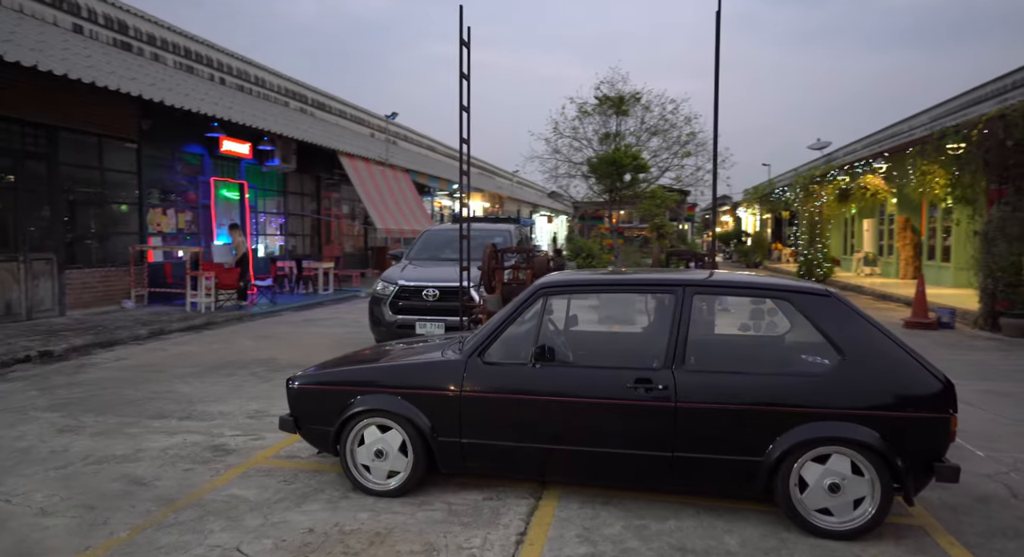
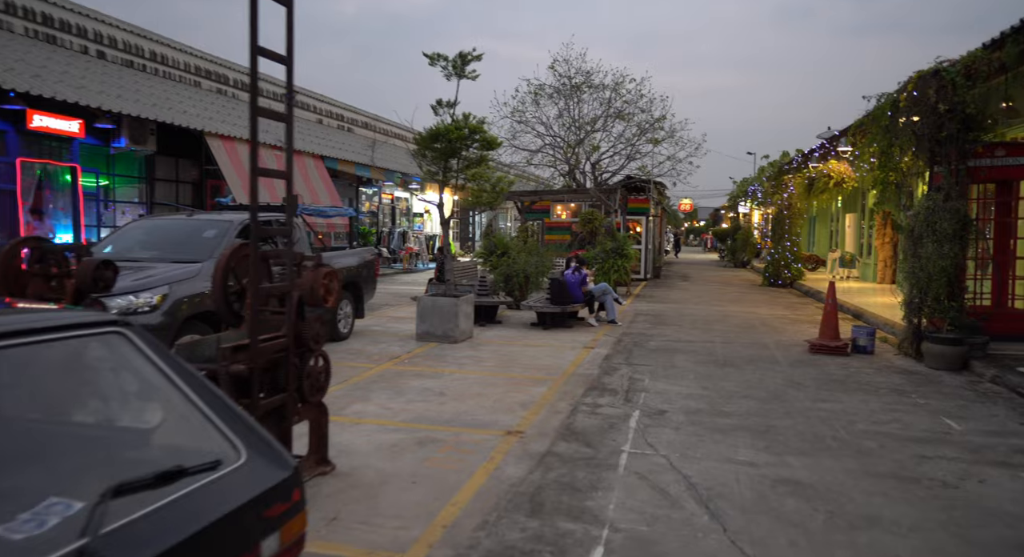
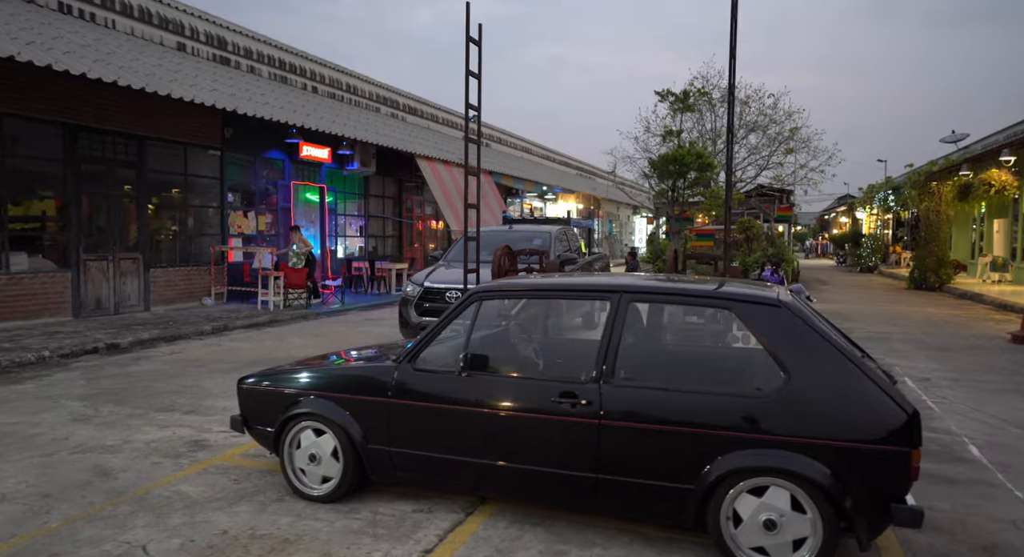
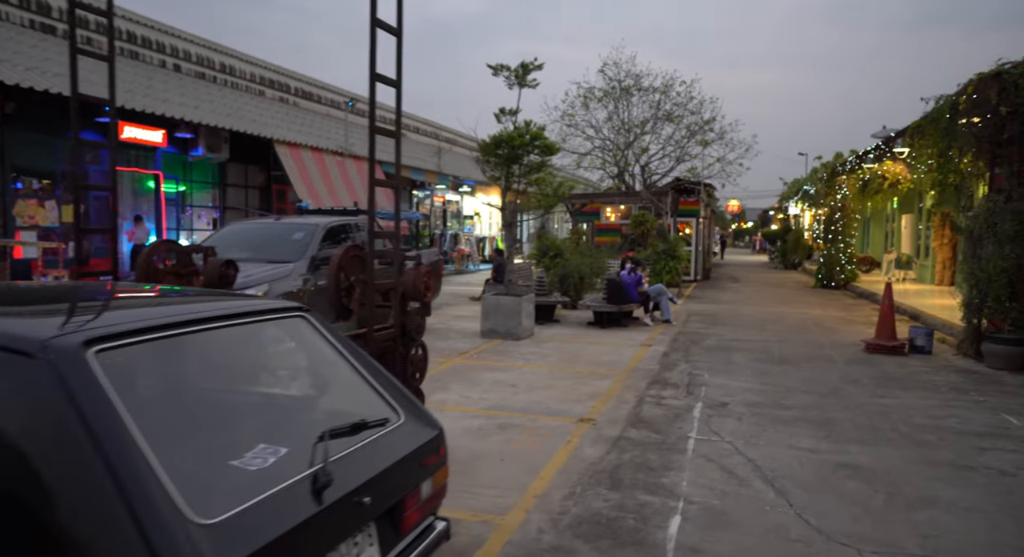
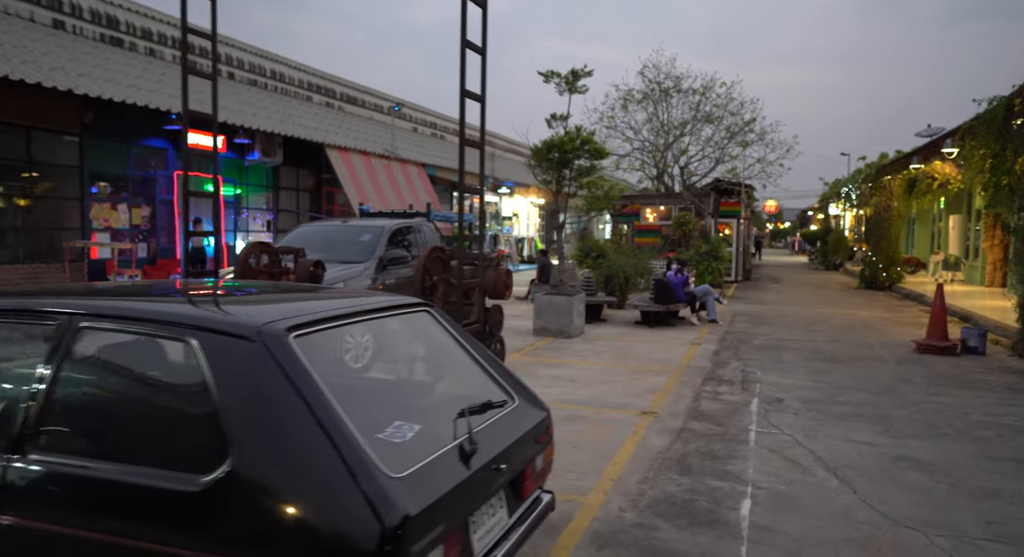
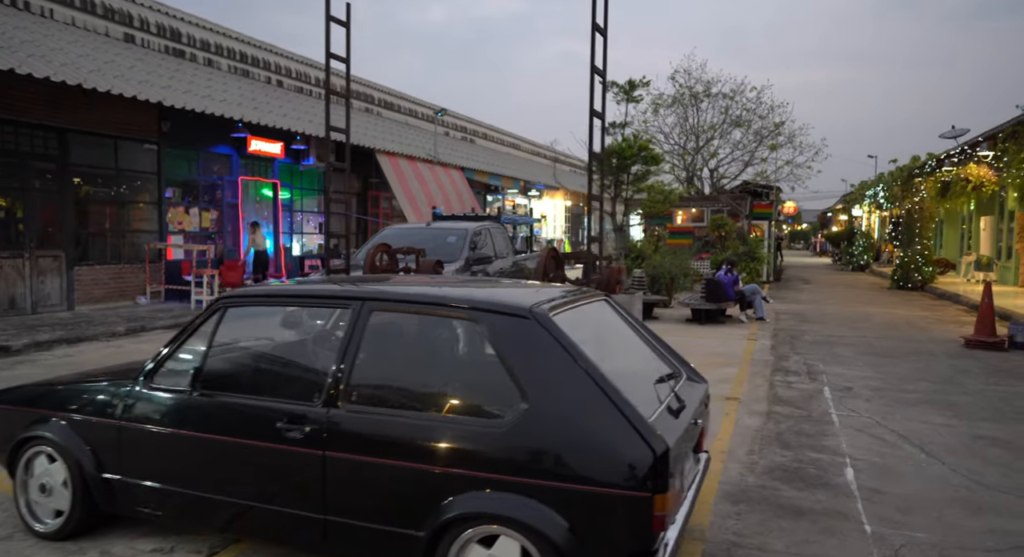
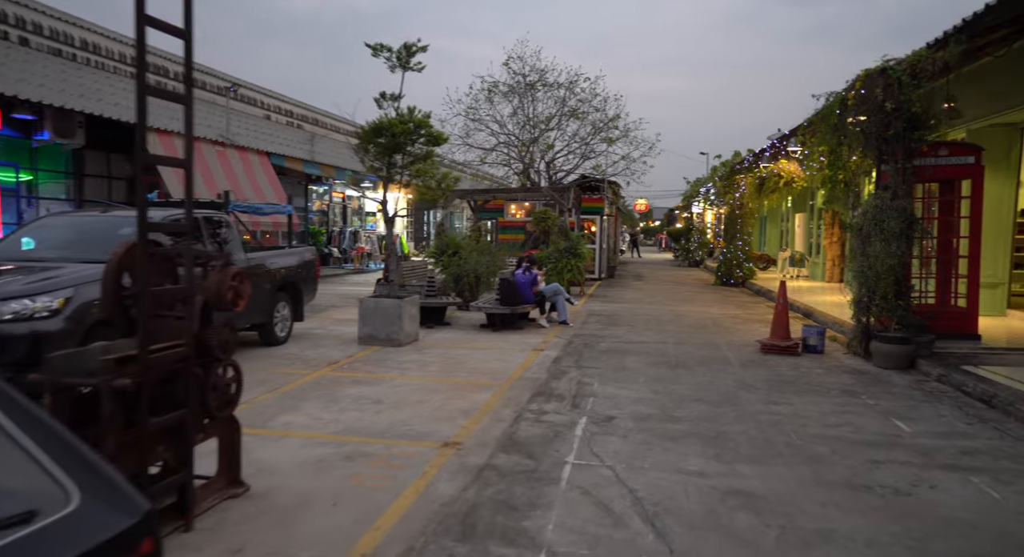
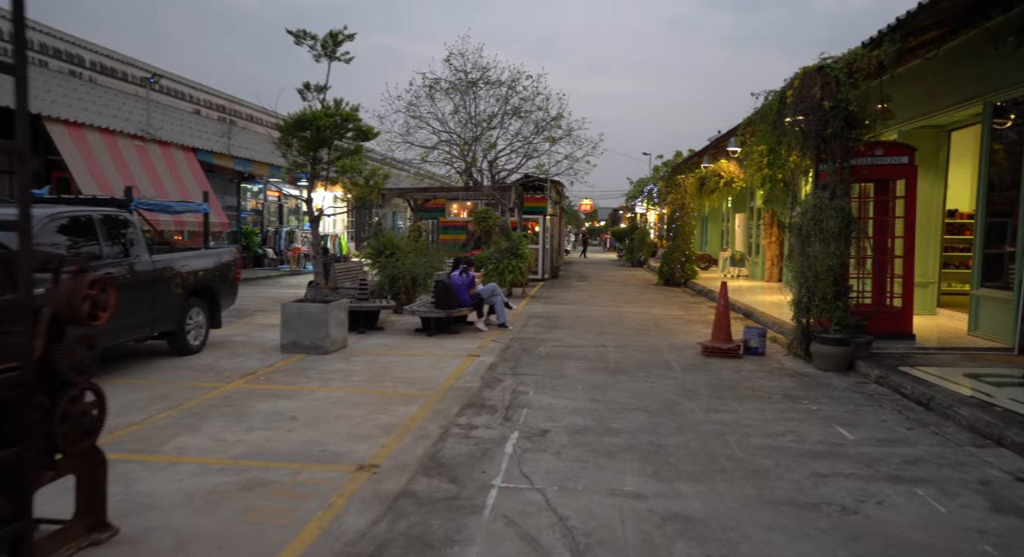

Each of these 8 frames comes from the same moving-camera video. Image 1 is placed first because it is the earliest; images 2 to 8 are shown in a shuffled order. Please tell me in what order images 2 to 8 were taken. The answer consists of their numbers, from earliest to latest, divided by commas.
3, 6, 5, 4, 2, 7, 8
